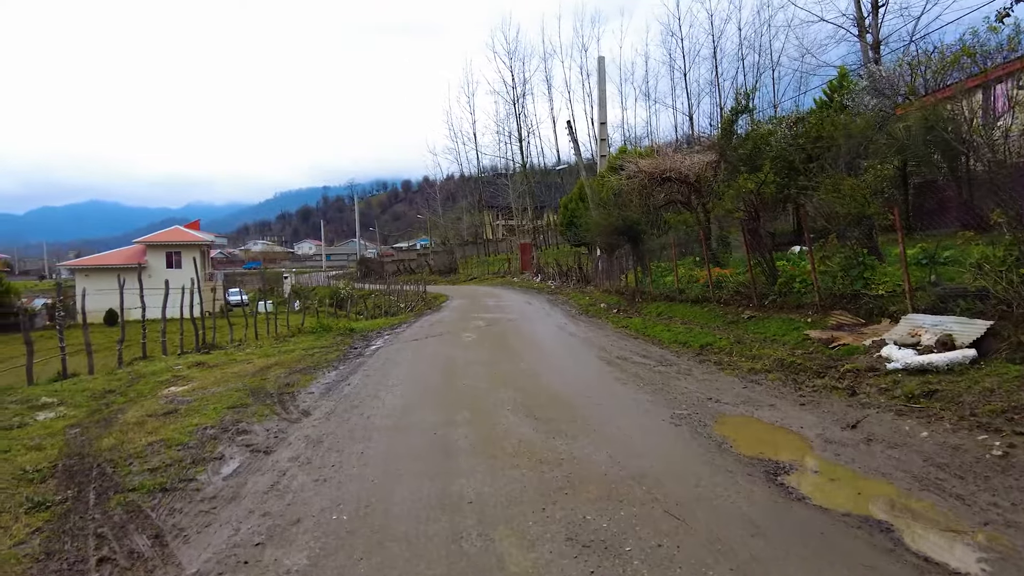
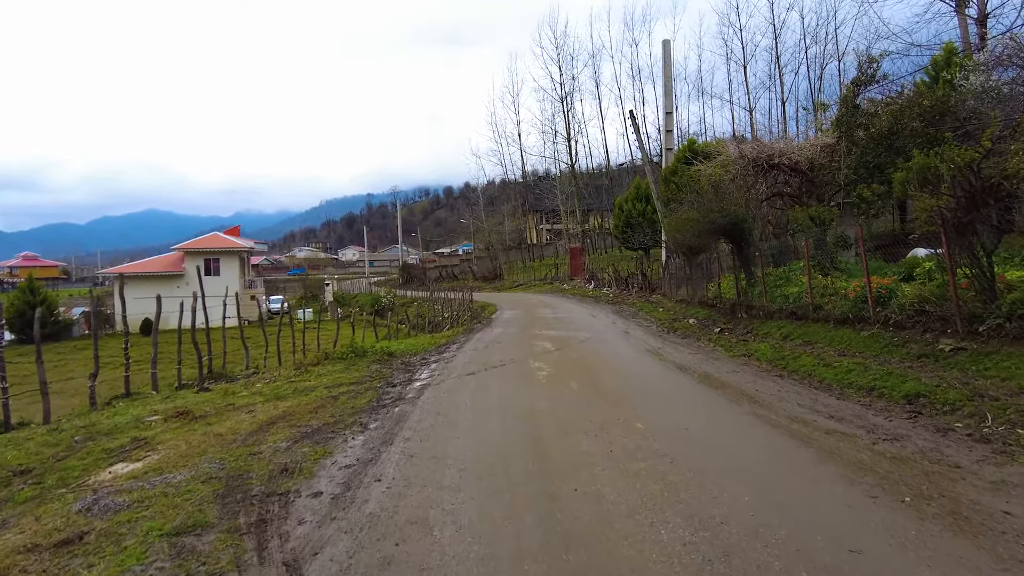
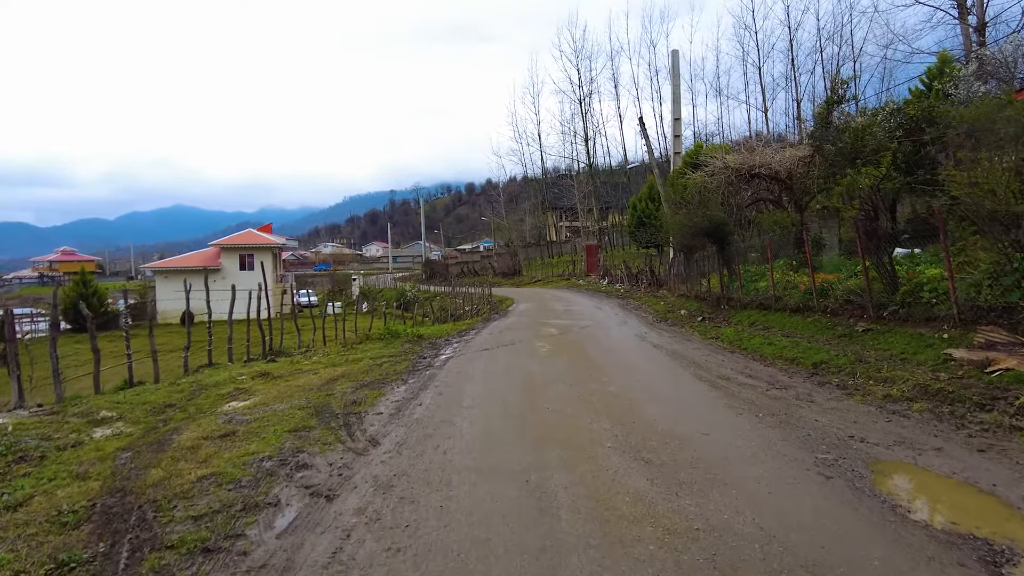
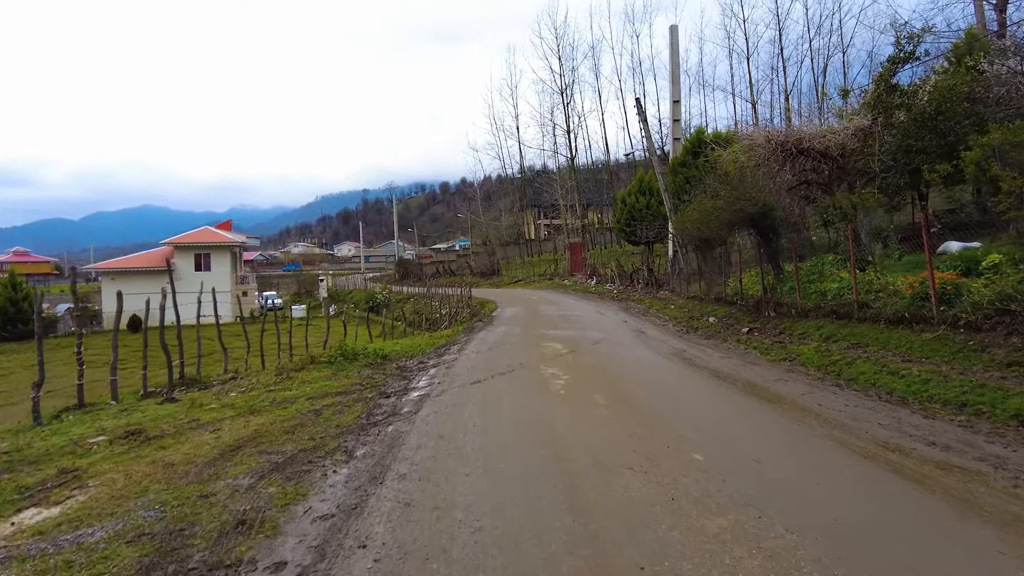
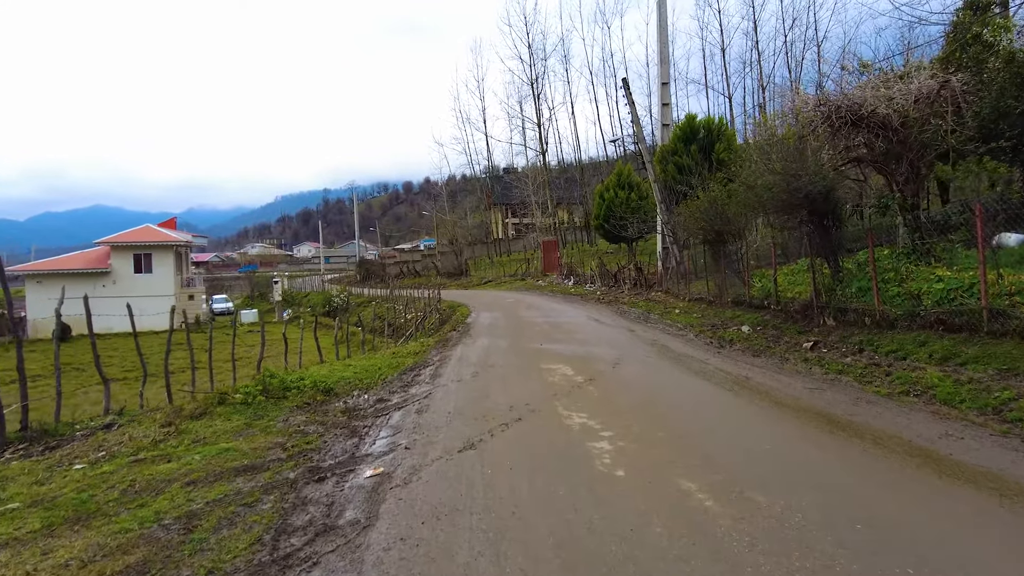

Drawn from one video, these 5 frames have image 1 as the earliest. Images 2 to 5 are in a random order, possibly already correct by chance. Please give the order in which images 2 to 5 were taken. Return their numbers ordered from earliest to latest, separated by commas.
3, 2, 4, 5
